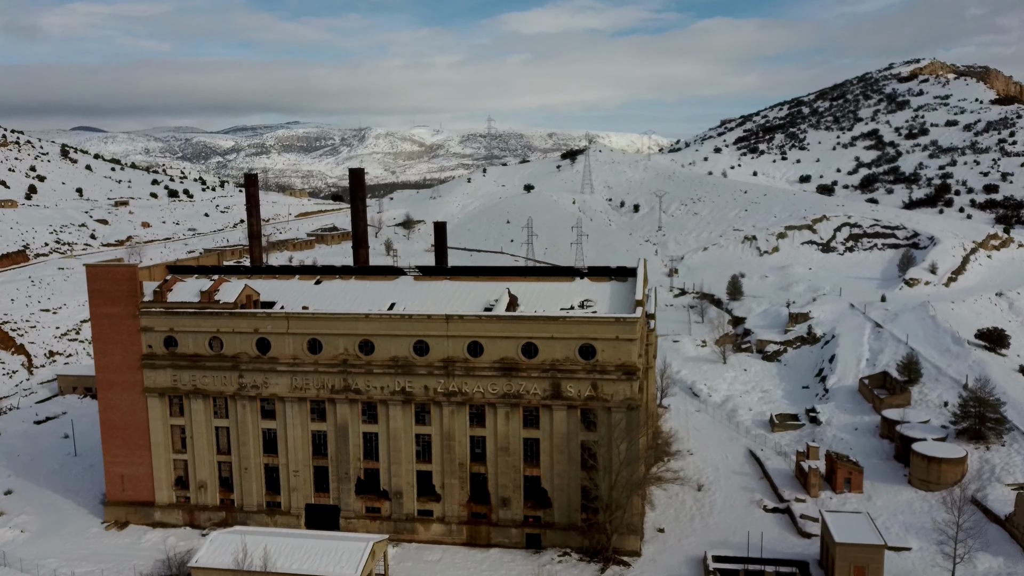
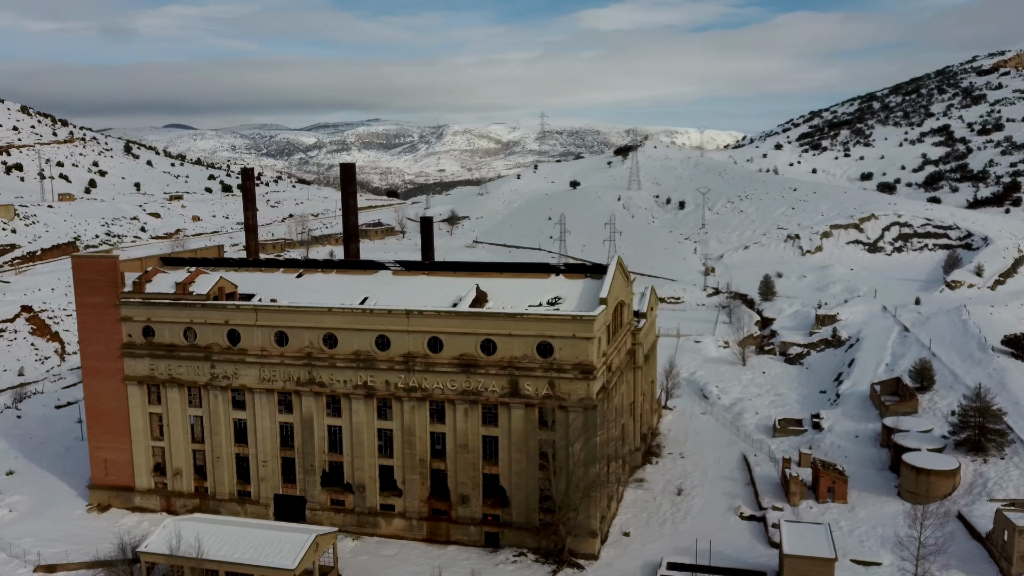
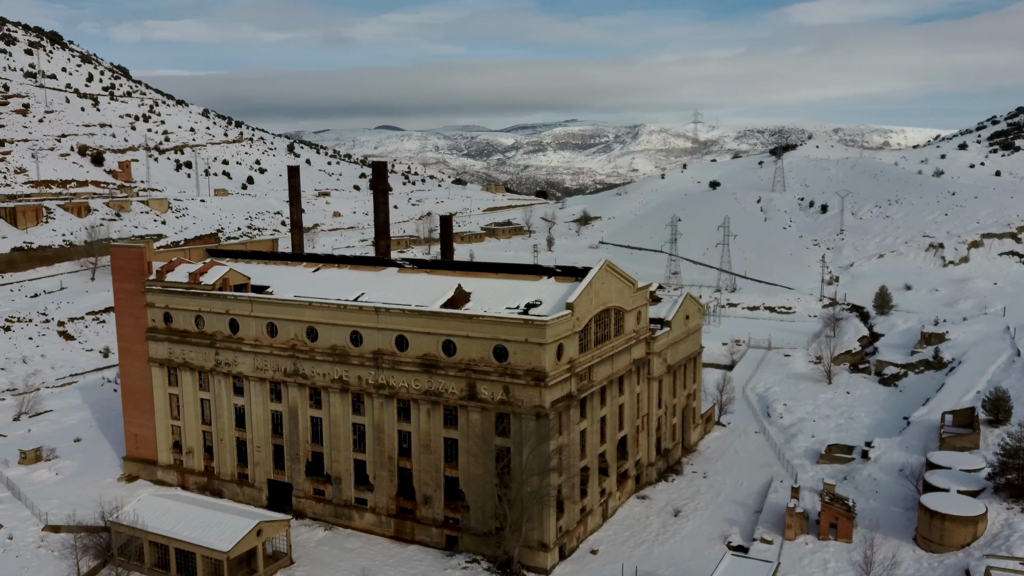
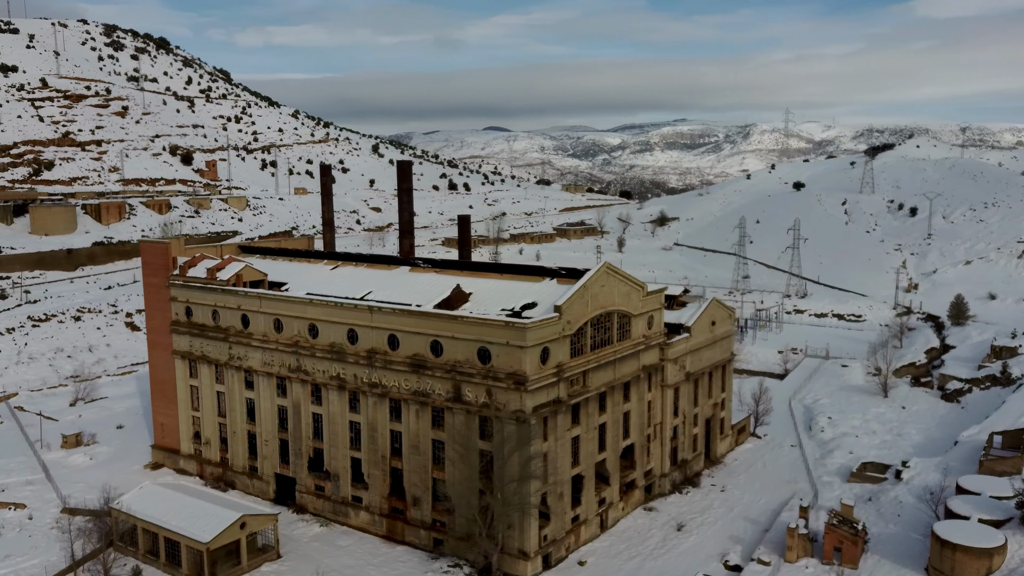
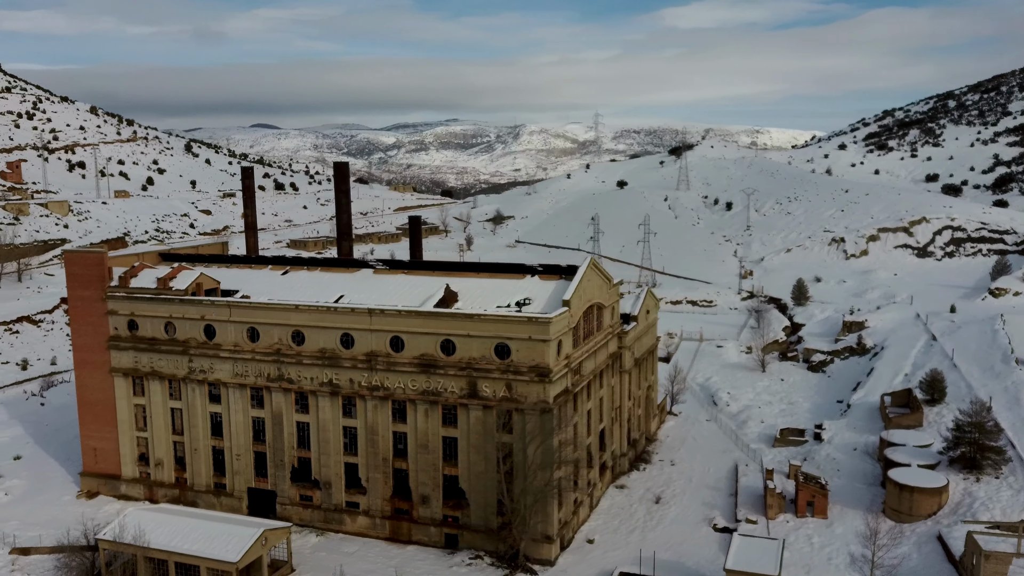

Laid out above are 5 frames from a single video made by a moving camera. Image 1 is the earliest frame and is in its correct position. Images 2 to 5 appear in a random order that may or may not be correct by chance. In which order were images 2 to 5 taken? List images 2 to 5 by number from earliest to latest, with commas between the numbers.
2, 5, 3, 4
